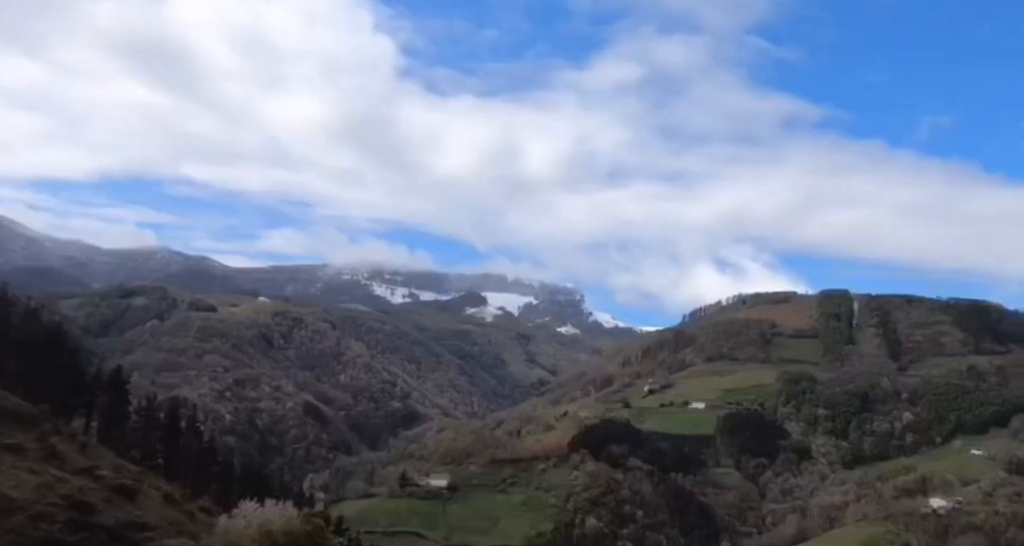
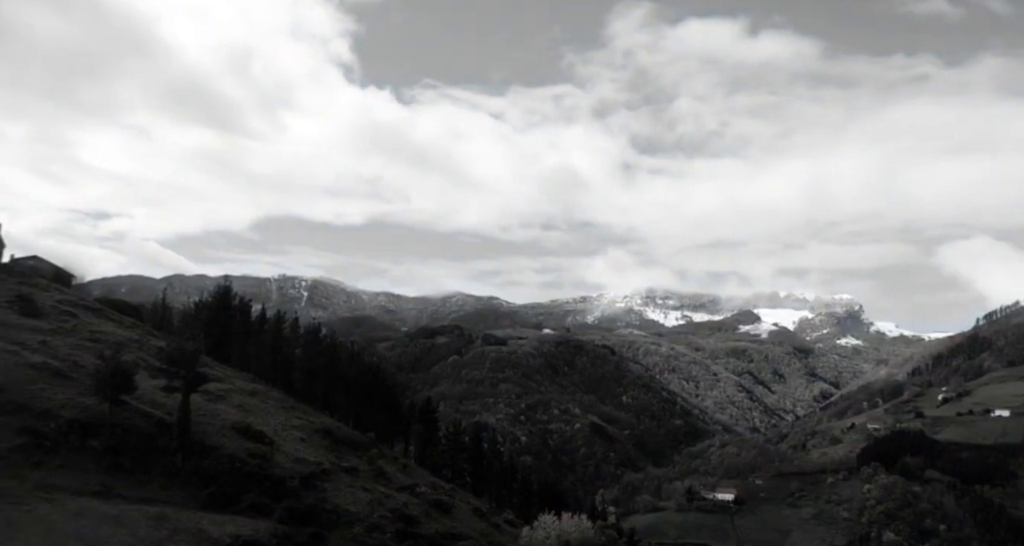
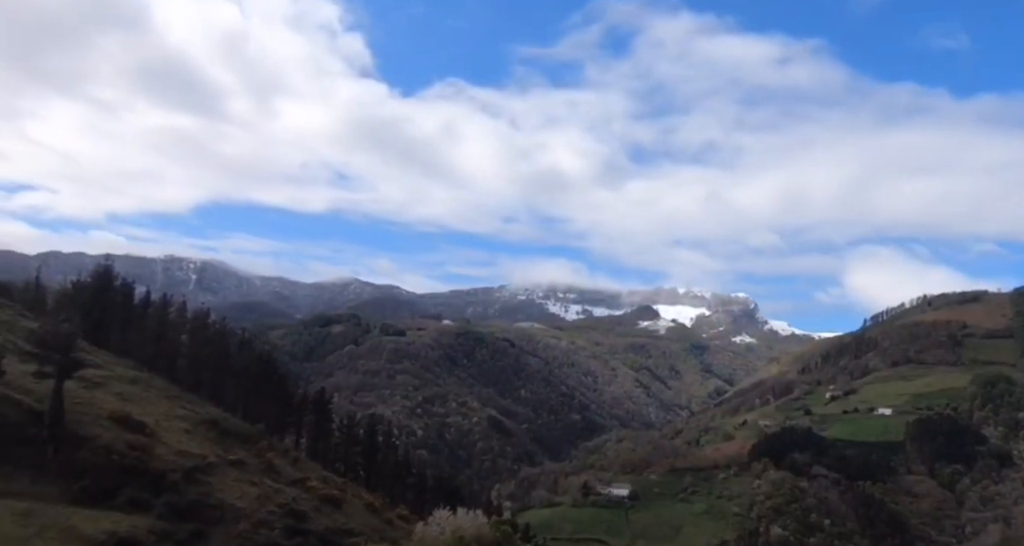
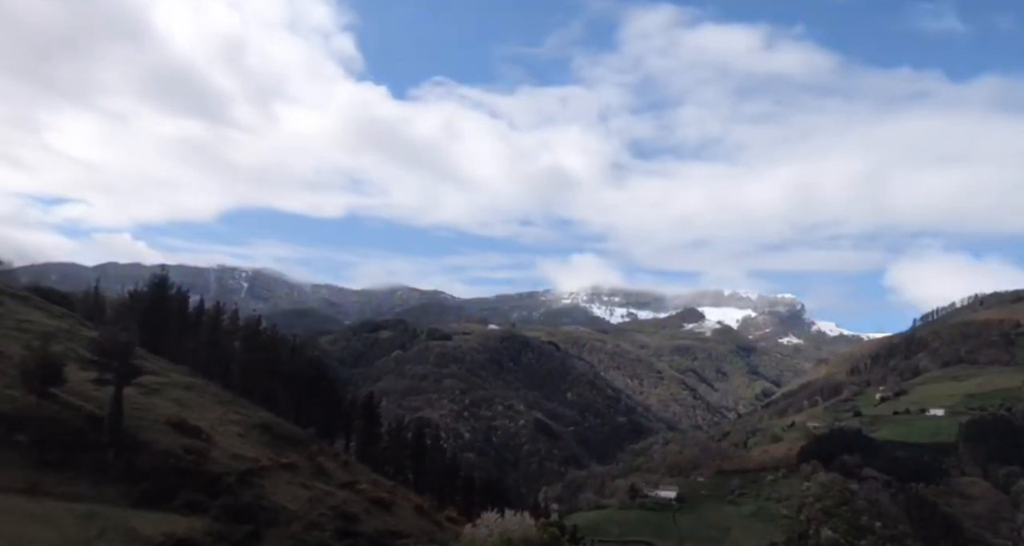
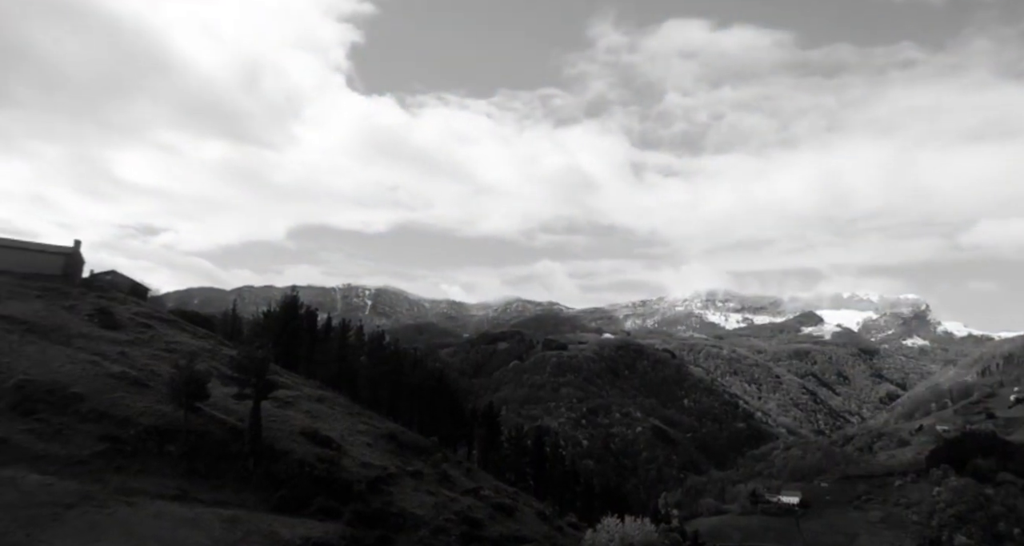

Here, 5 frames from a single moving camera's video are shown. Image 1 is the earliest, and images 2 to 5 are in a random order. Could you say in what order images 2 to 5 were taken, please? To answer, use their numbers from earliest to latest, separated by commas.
3, 4, 2, 5
